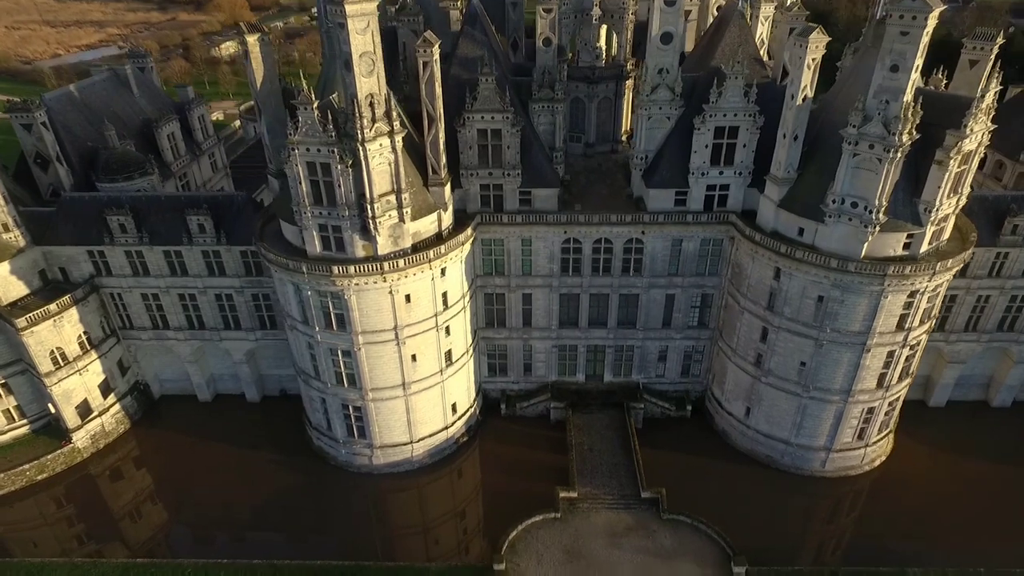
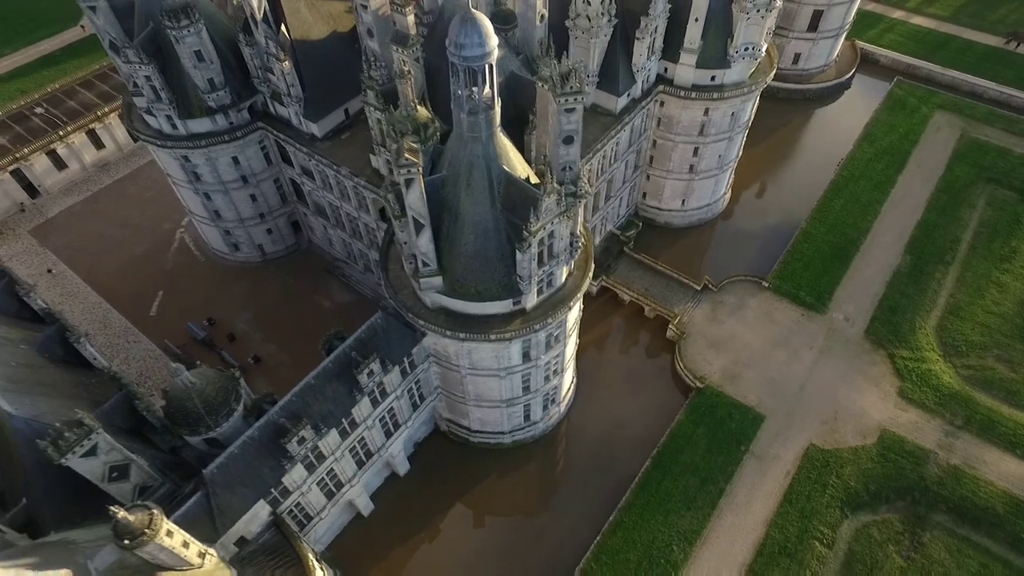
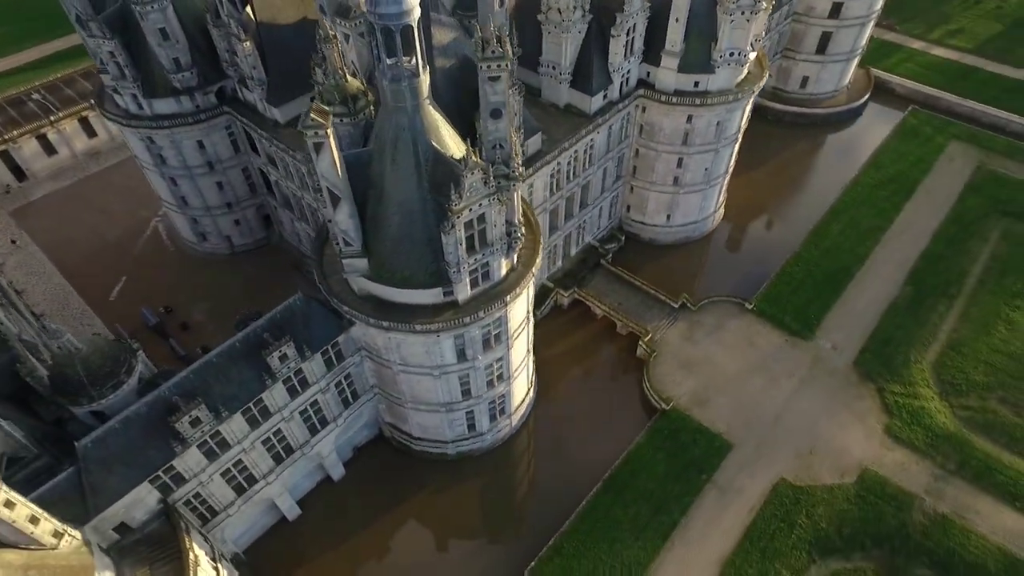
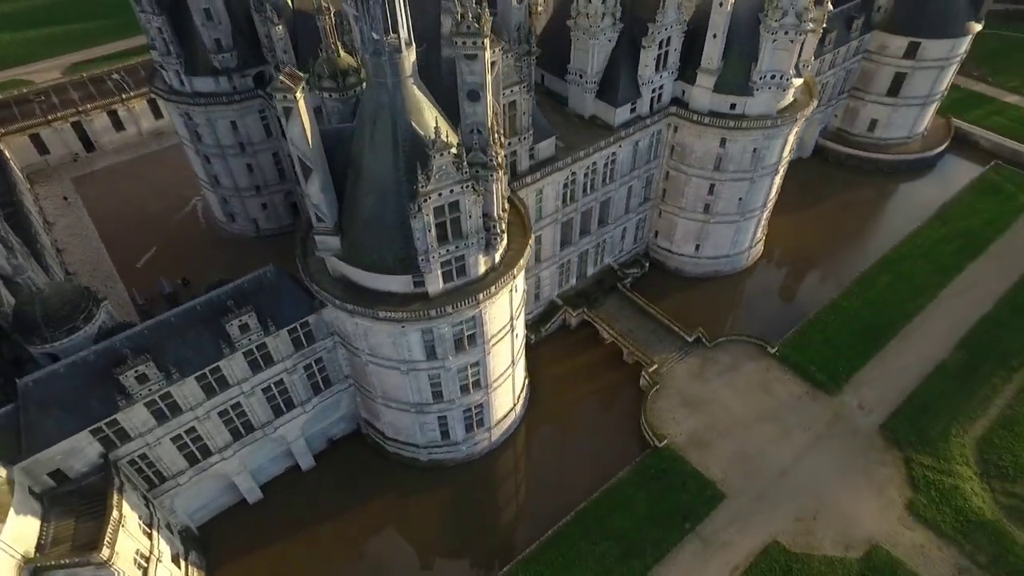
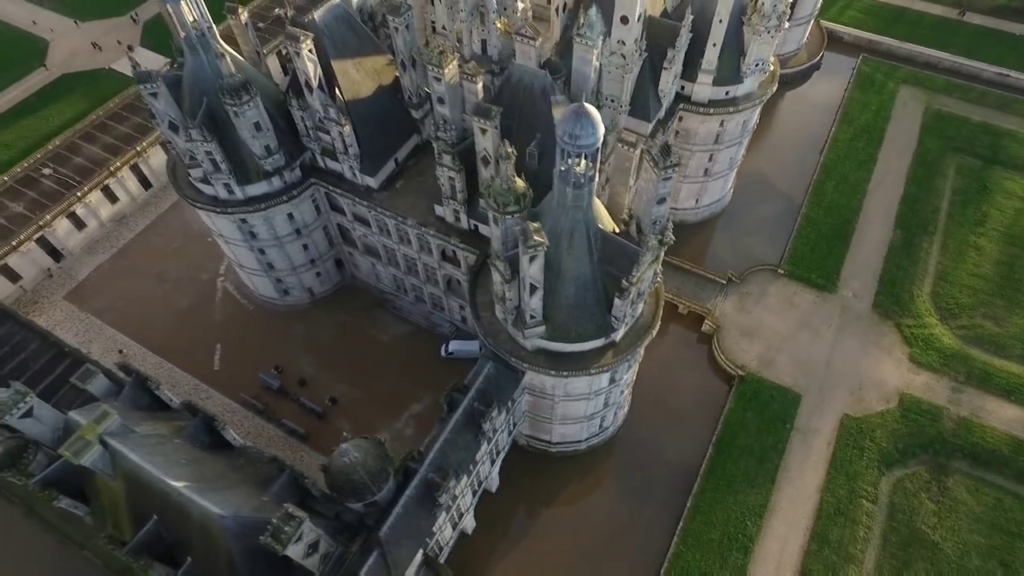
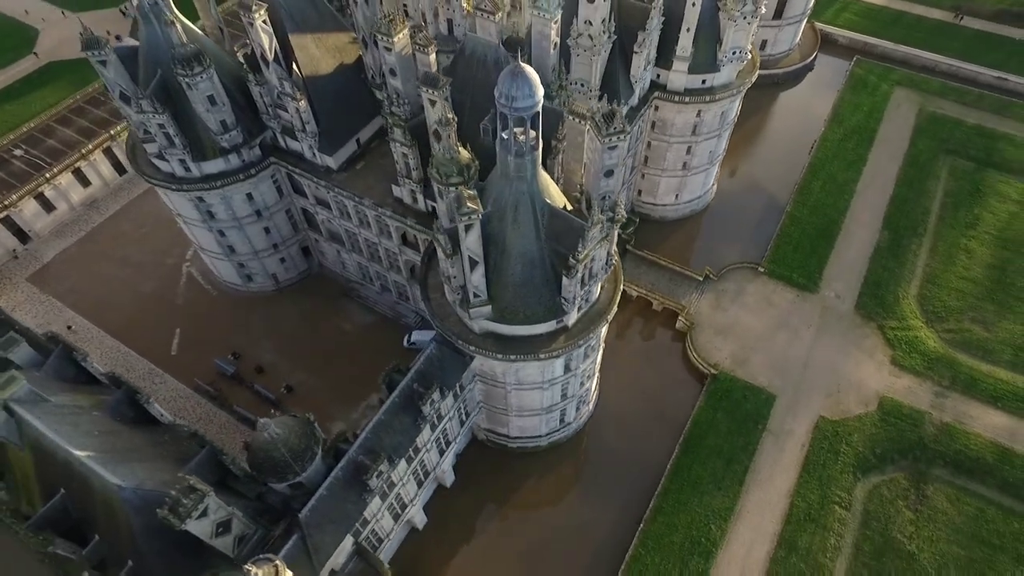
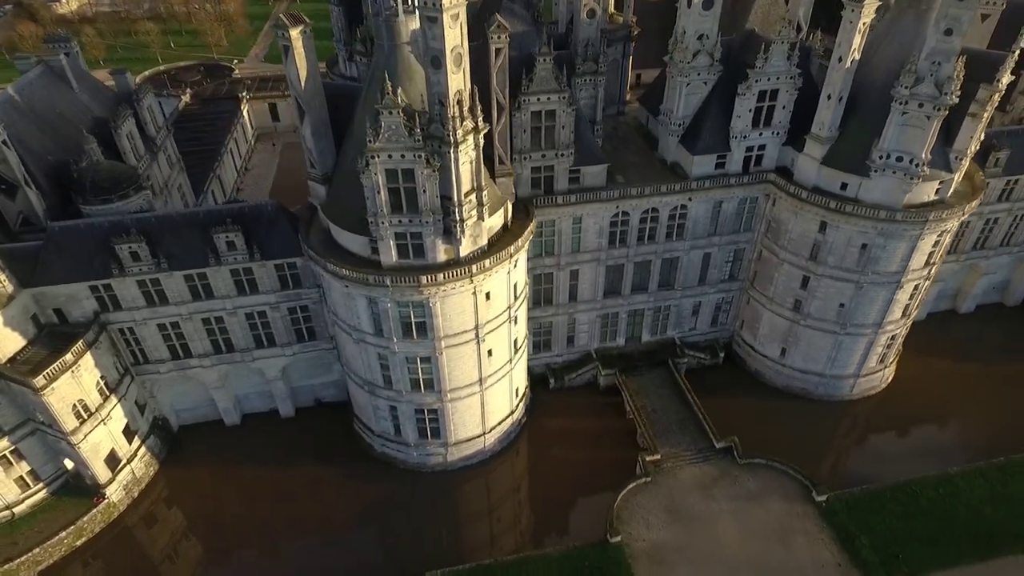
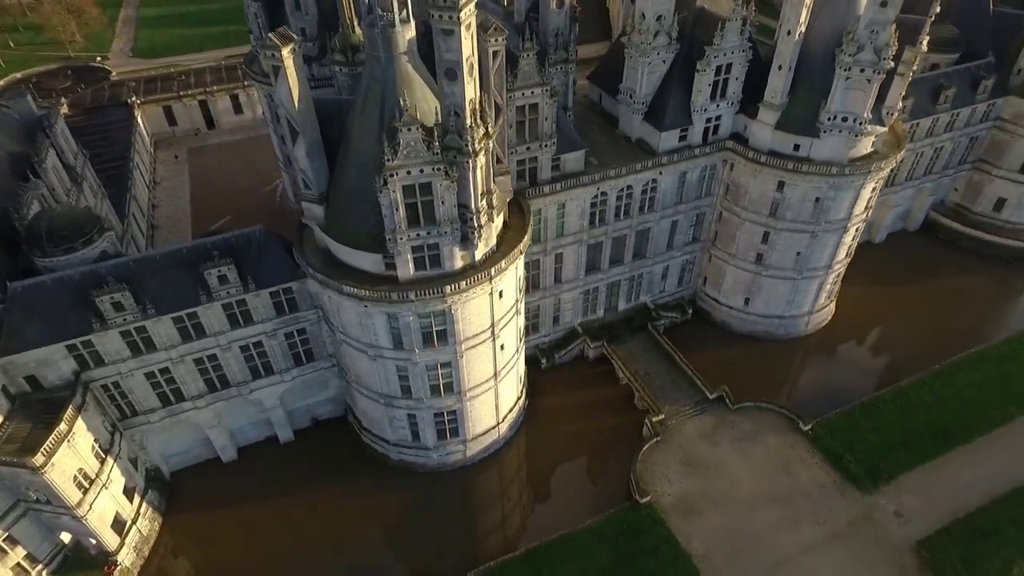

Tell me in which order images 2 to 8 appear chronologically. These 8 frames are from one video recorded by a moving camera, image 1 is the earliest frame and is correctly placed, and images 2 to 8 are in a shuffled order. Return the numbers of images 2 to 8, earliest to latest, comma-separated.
7, 8, 4, 3, 2, 6, 5
